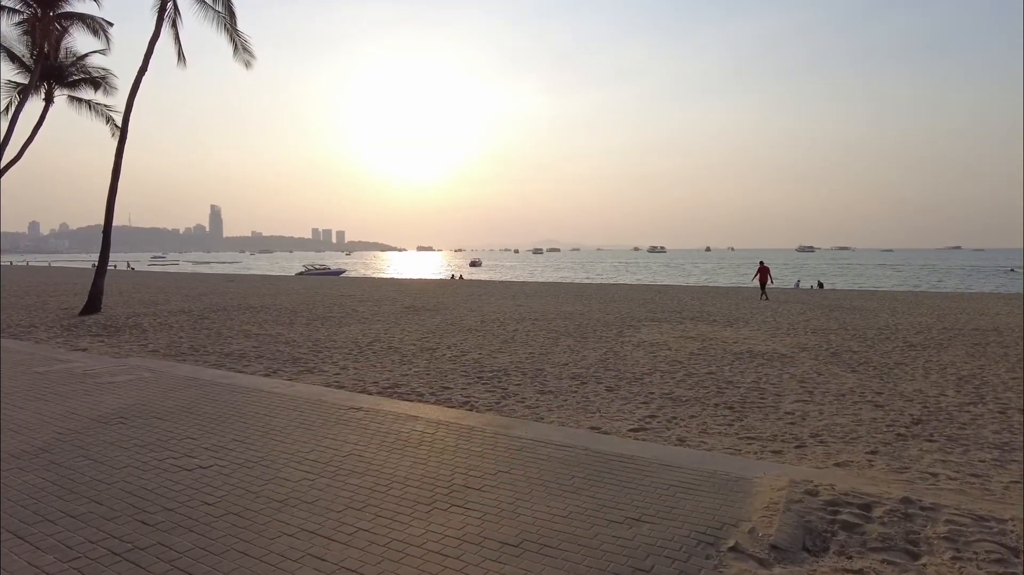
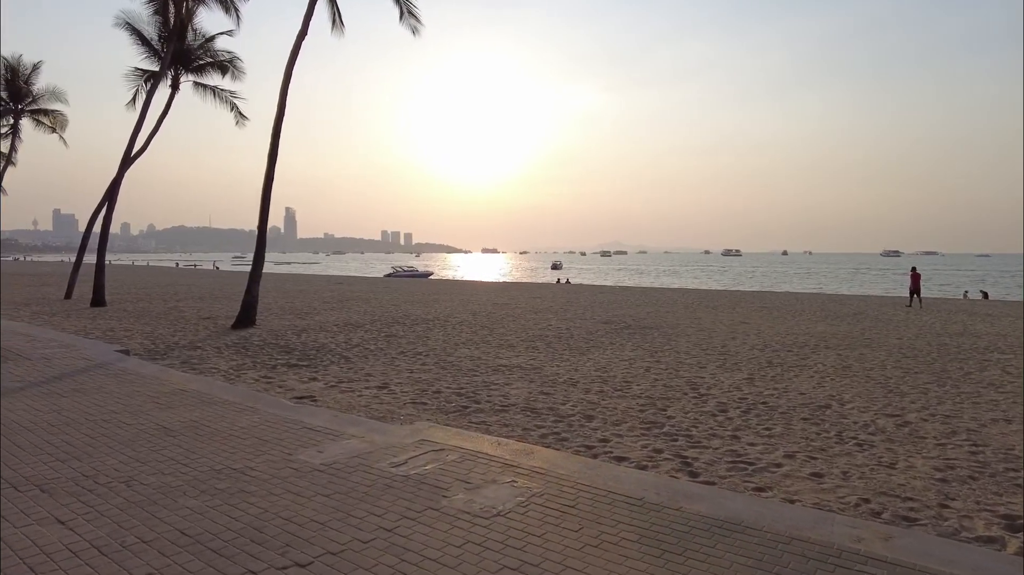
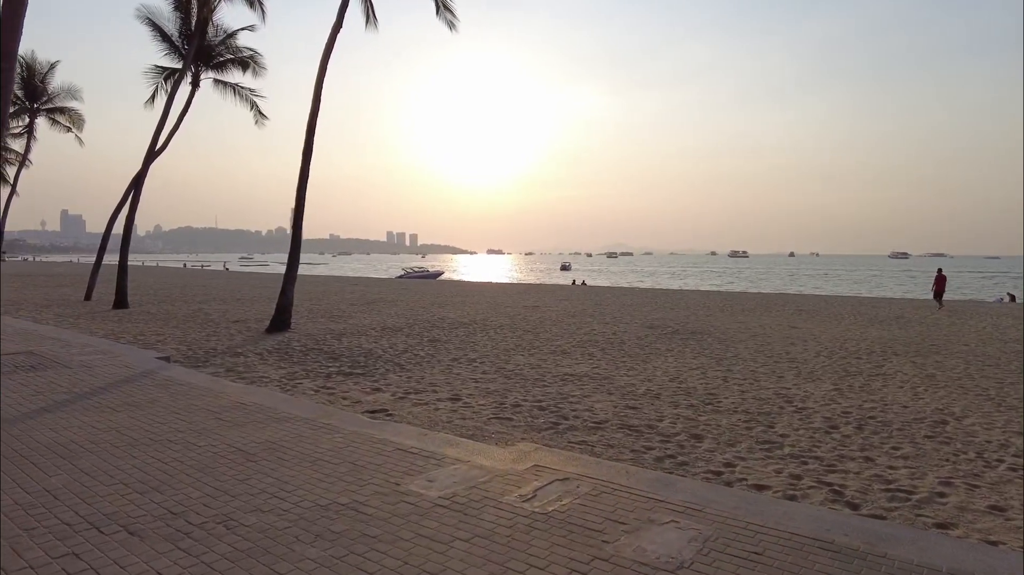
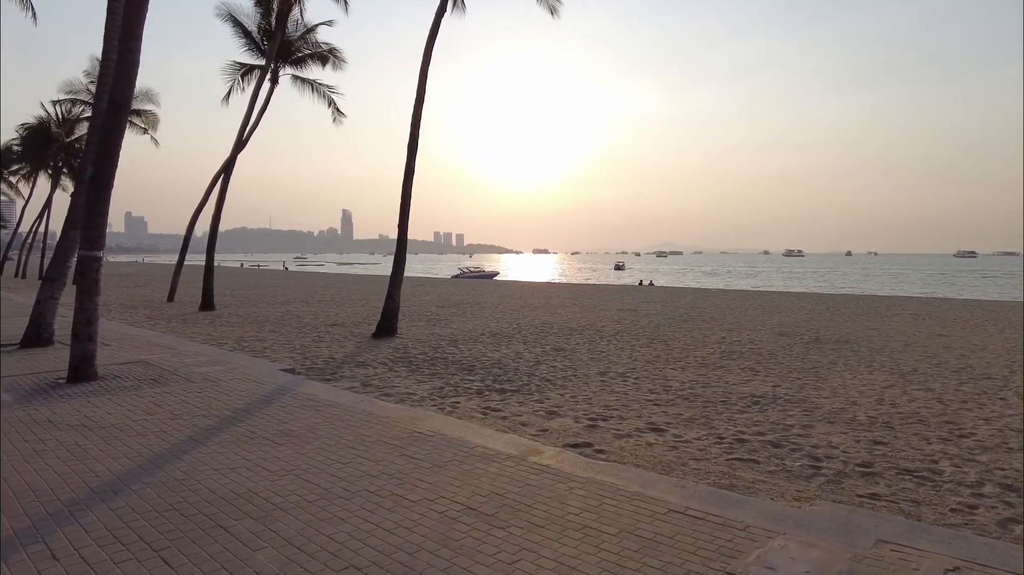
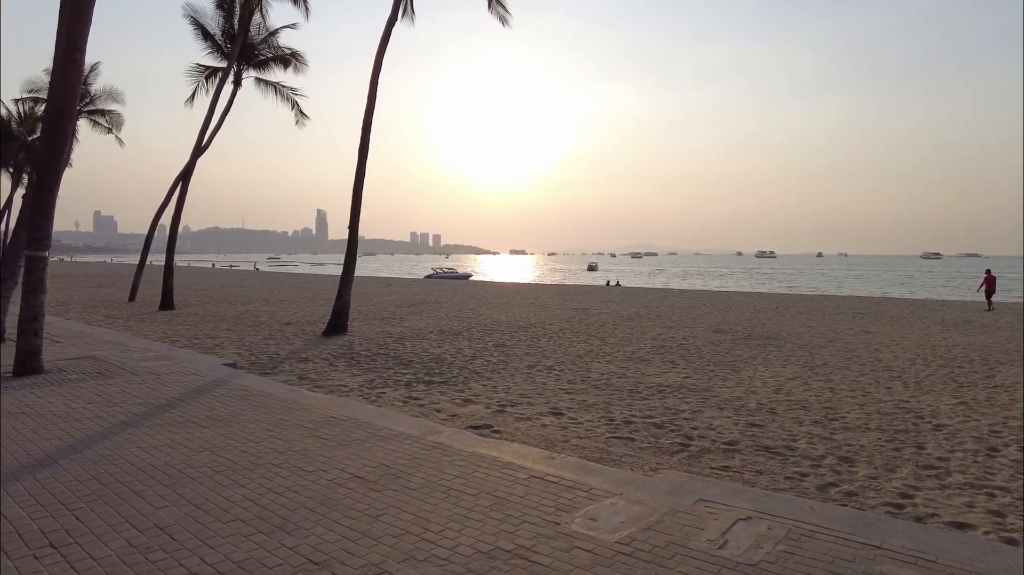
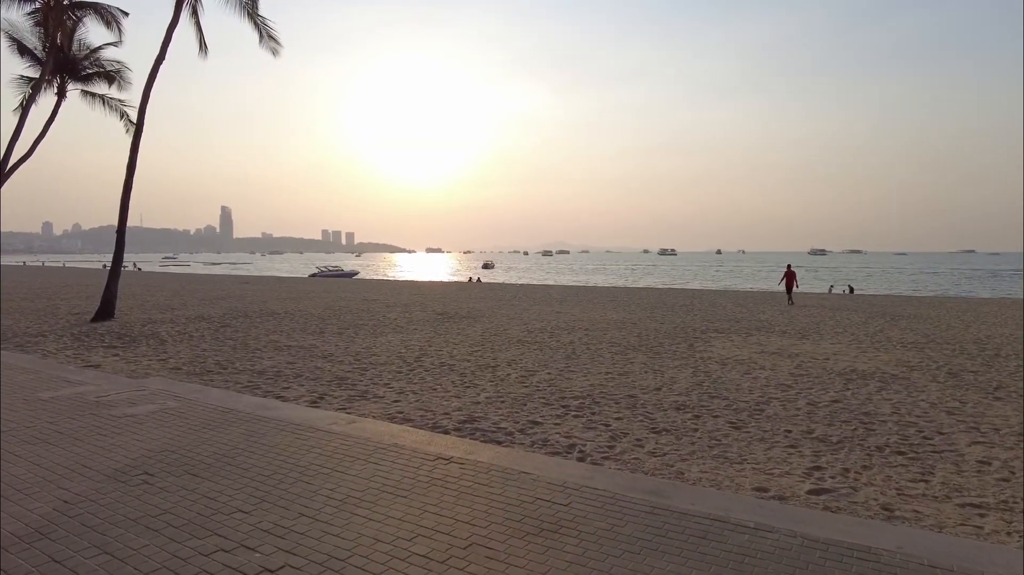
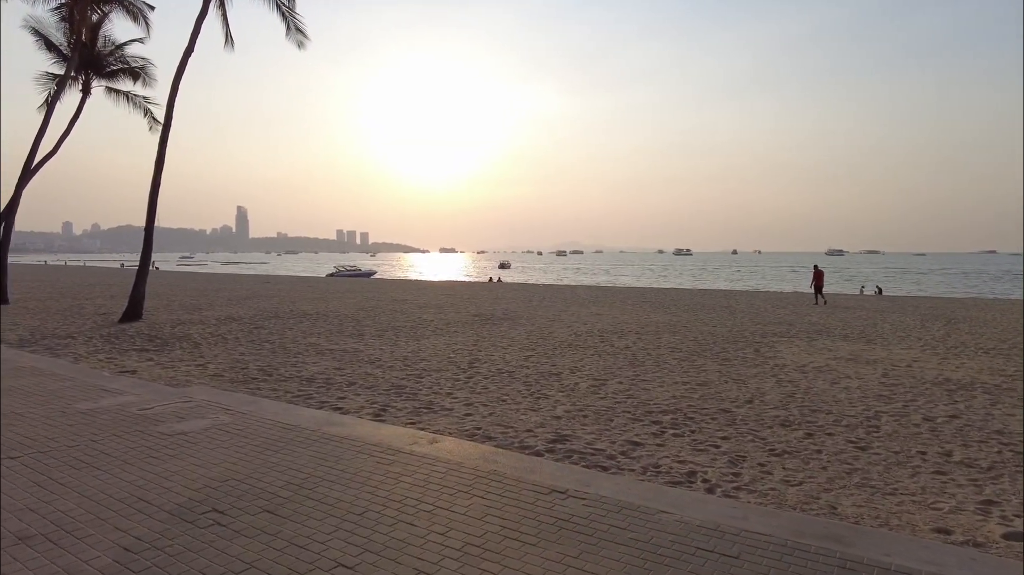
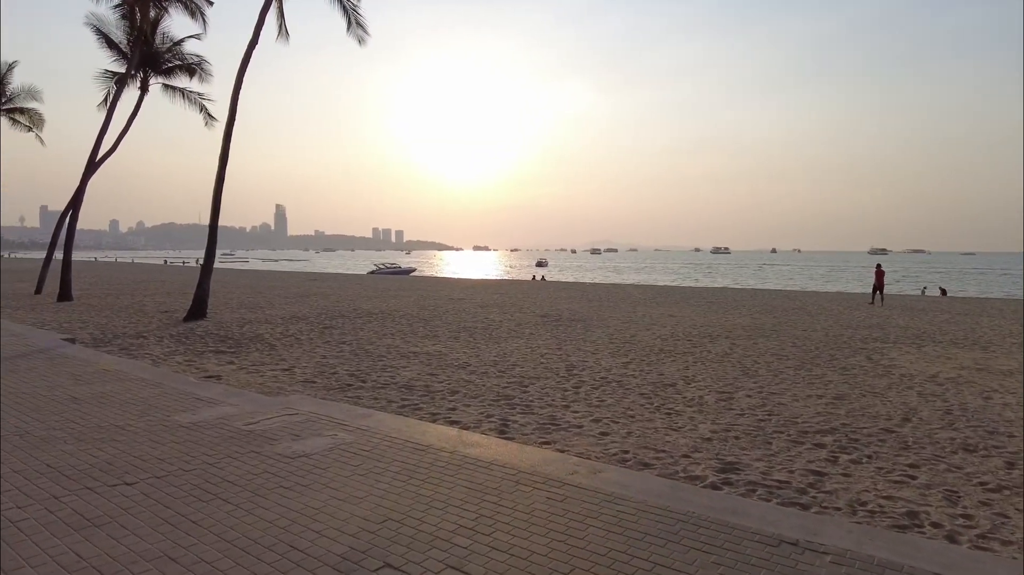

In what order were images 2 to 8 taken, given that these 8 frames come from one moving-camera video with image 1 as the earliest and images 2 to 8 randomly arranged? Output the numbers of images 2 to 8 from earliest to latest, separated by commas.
6, 7, 8, 2, 3, 5, 4
